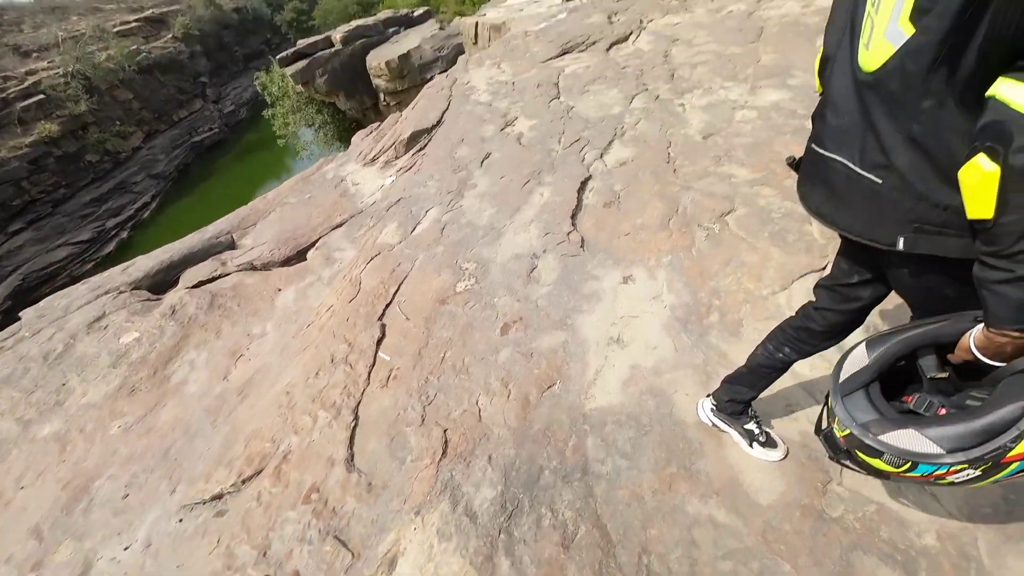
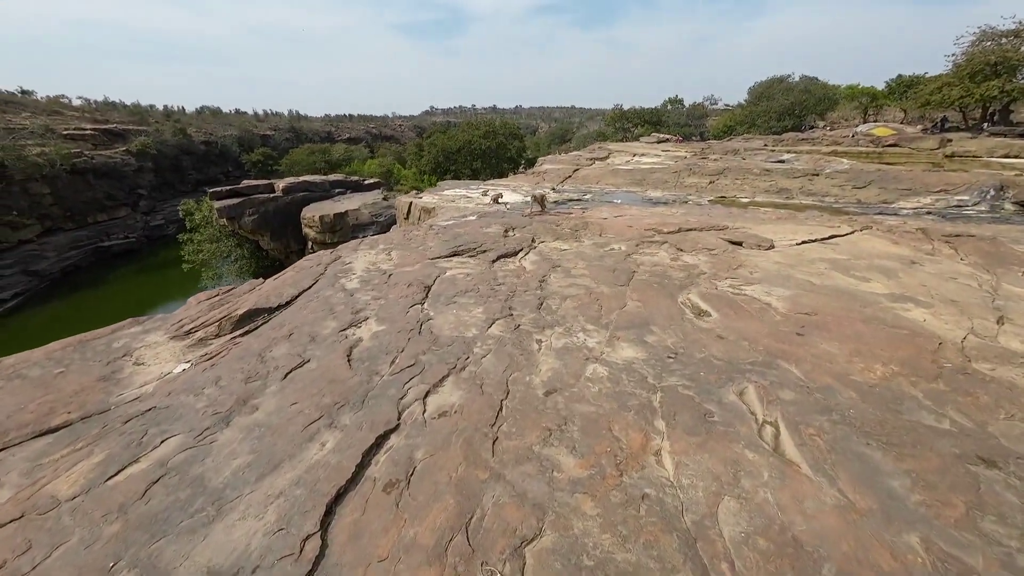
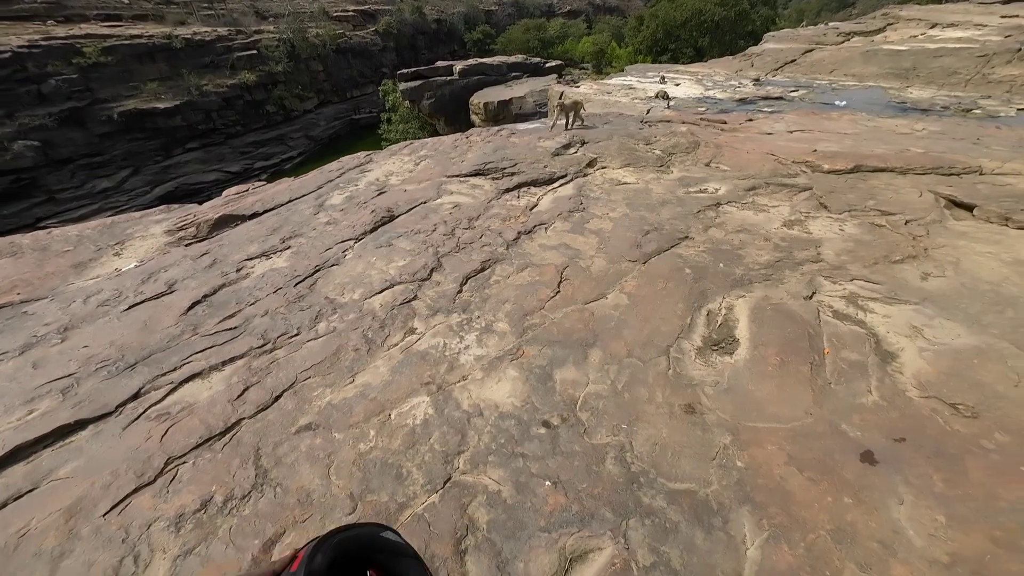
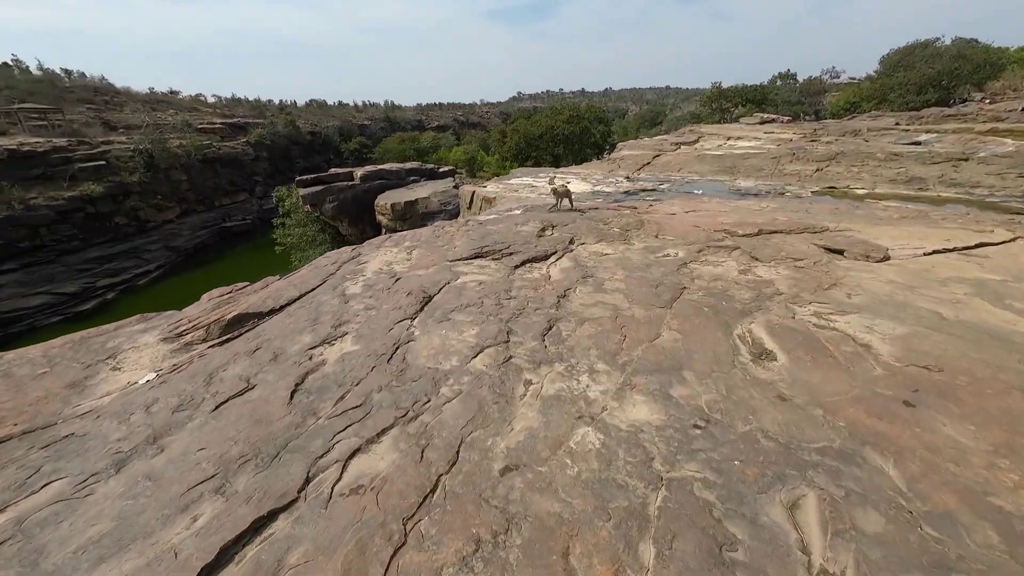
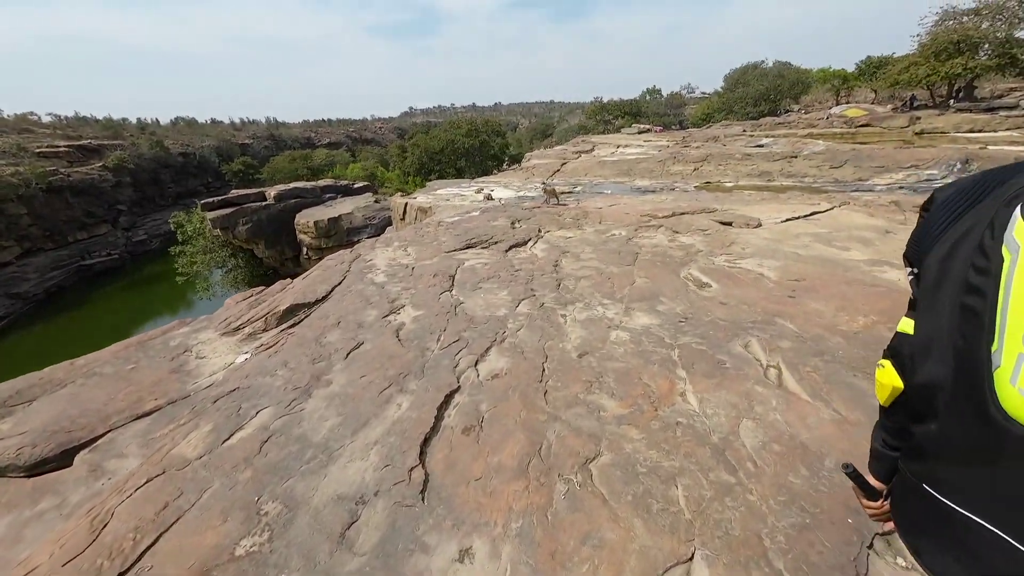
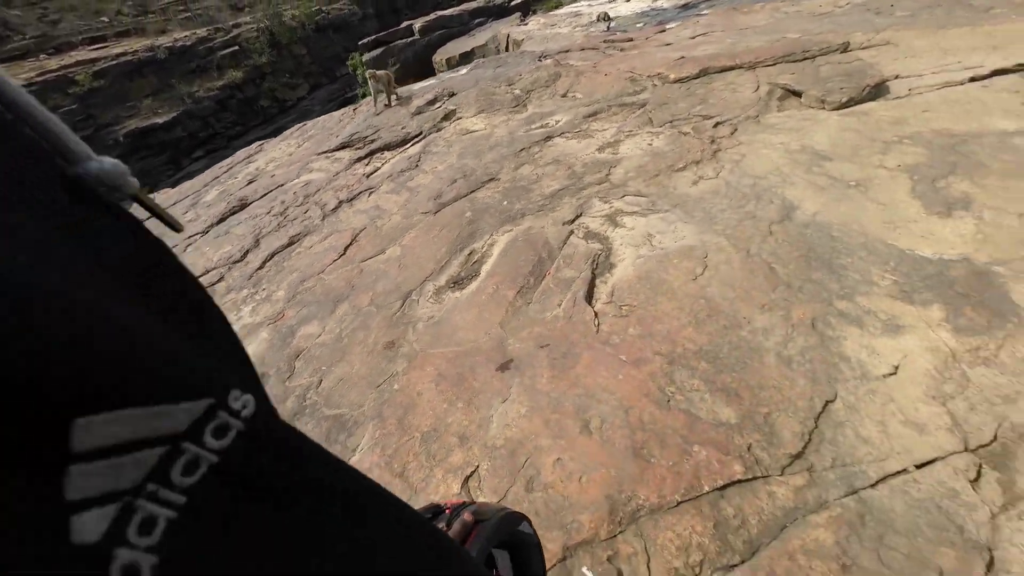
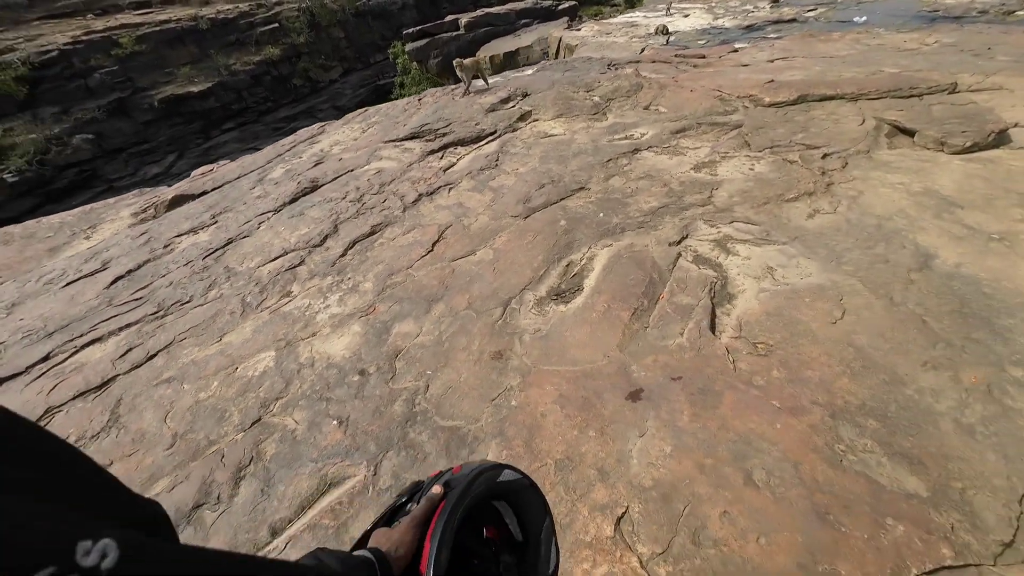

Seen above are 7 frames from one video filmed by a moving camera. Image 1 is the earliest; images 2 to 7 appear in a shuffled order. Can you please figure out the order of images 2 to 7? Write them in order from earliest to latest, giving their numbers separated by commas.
5, 2, 4, 3, 7, 6
